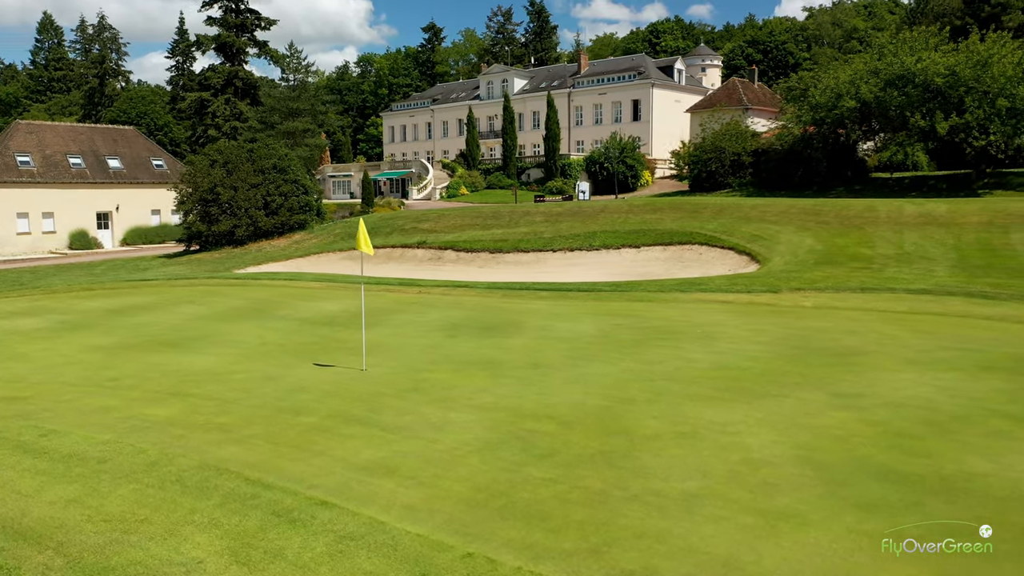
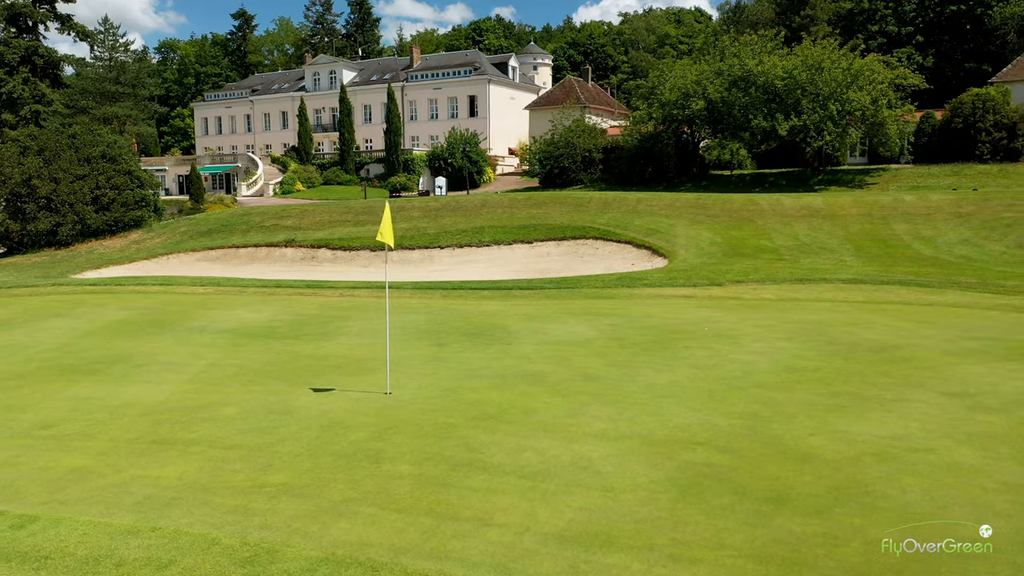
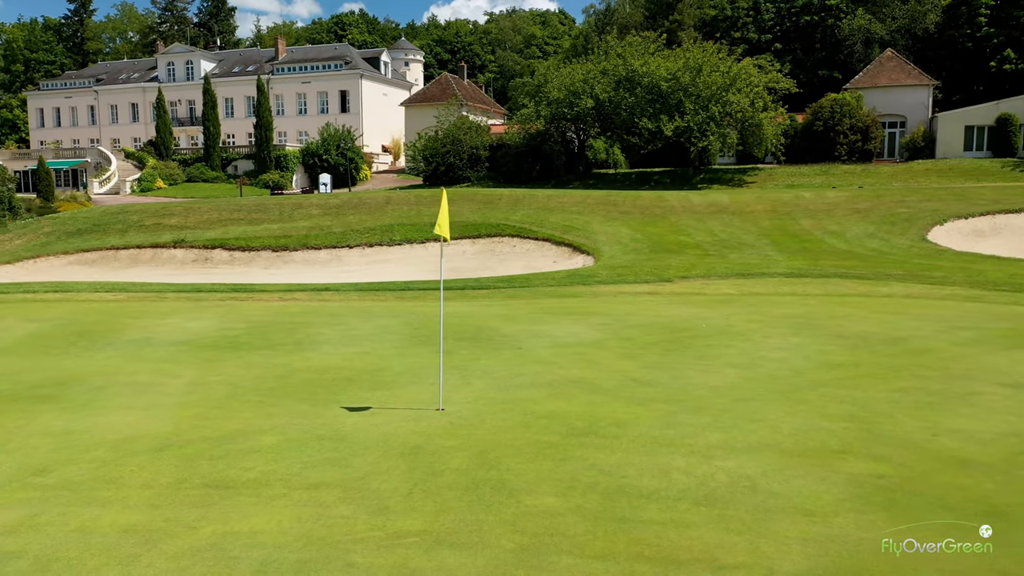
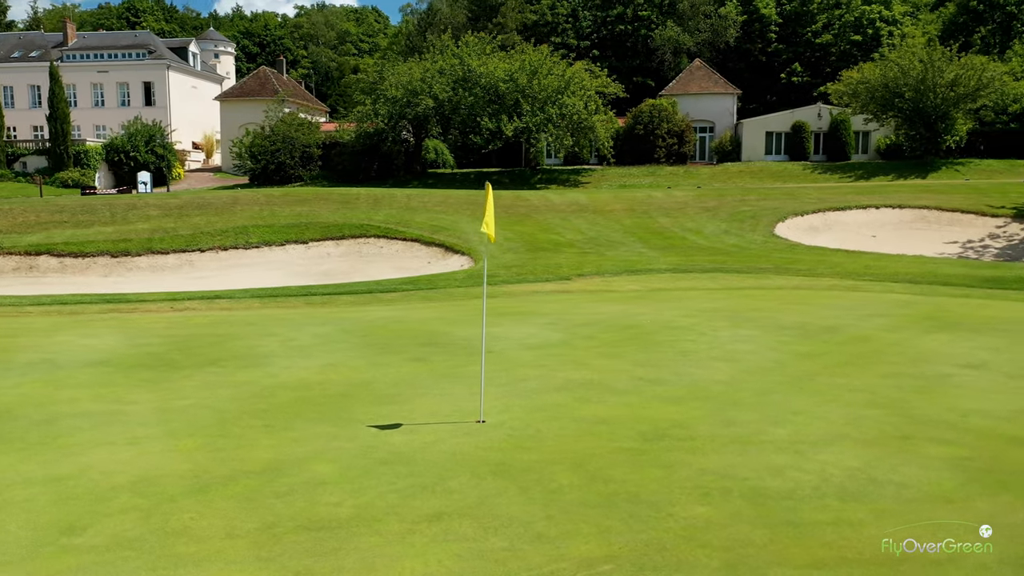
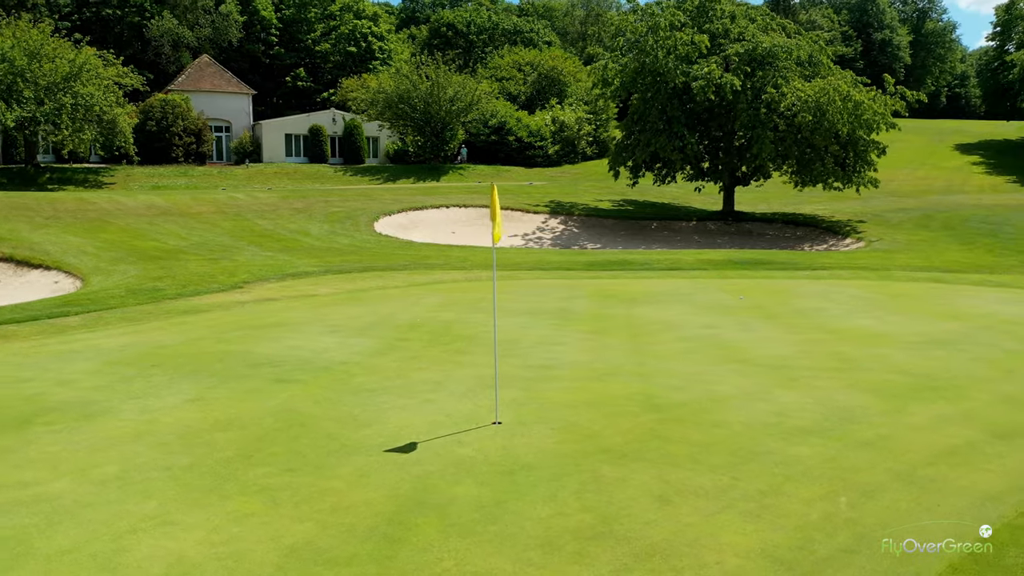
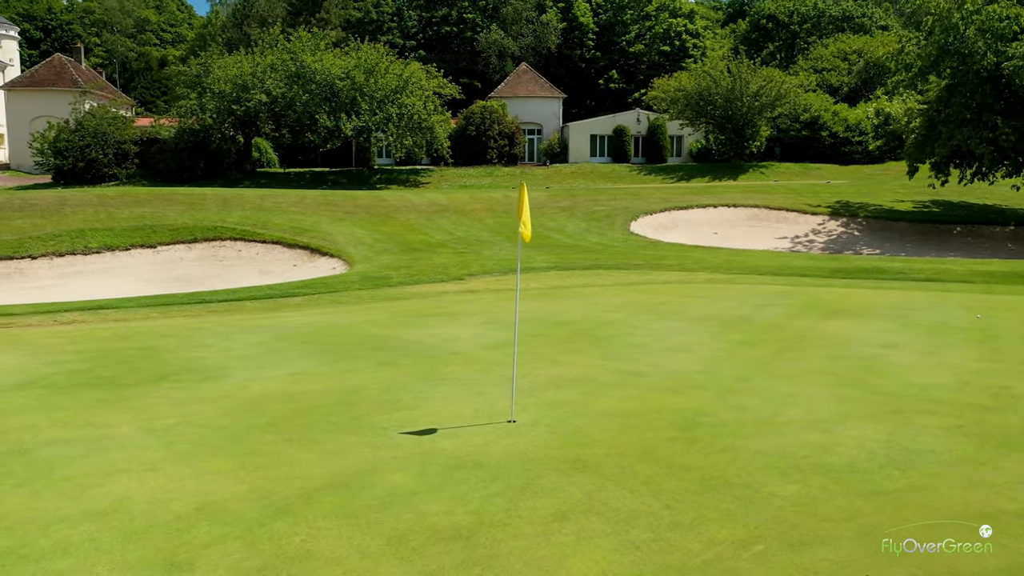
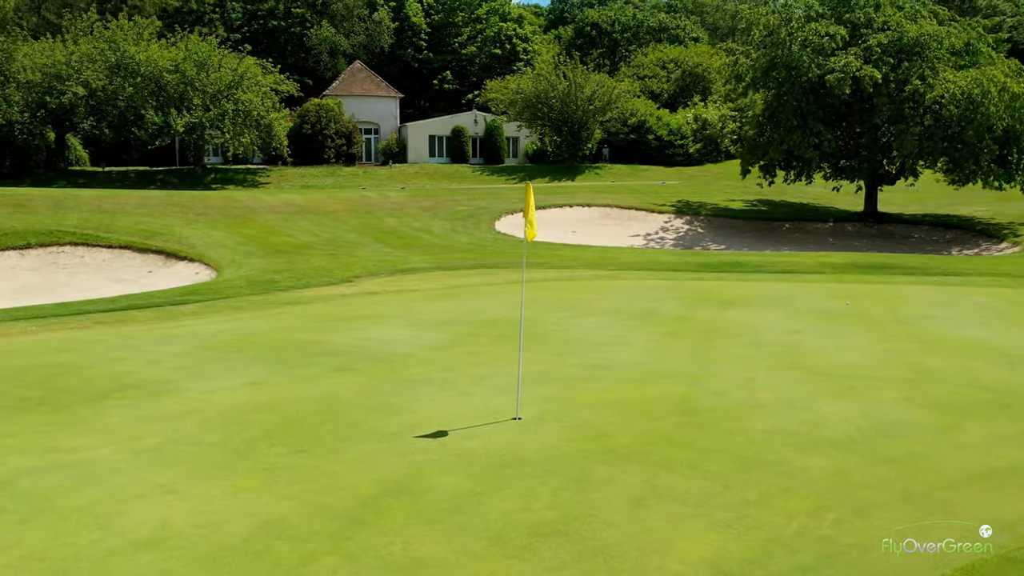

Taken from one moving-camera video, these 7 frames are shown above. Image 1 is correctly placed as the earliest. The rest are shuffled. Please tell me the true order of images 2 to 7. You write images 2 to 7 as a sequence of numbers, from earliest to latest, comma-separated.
2, 3, 4, 6, 7, 5
